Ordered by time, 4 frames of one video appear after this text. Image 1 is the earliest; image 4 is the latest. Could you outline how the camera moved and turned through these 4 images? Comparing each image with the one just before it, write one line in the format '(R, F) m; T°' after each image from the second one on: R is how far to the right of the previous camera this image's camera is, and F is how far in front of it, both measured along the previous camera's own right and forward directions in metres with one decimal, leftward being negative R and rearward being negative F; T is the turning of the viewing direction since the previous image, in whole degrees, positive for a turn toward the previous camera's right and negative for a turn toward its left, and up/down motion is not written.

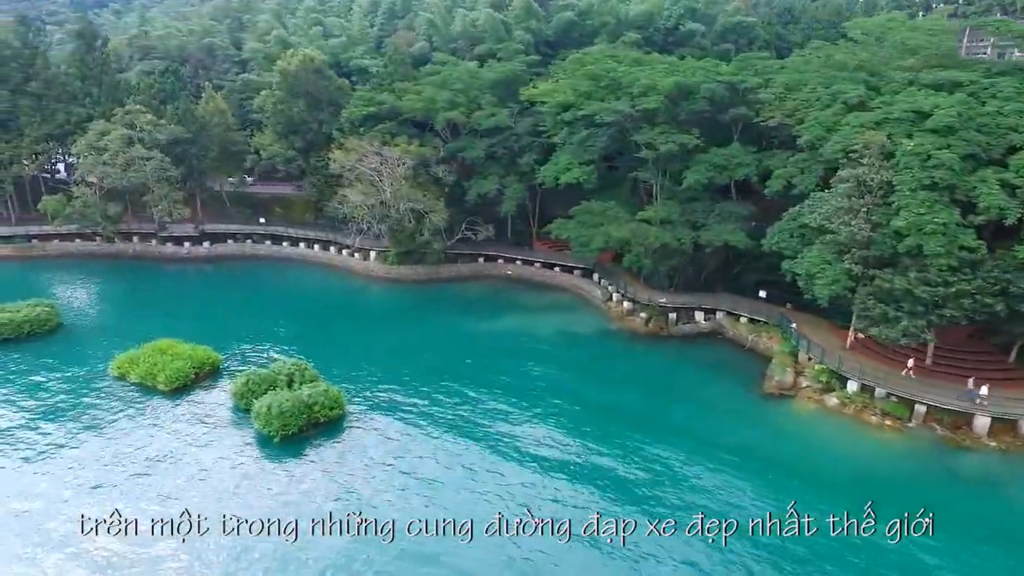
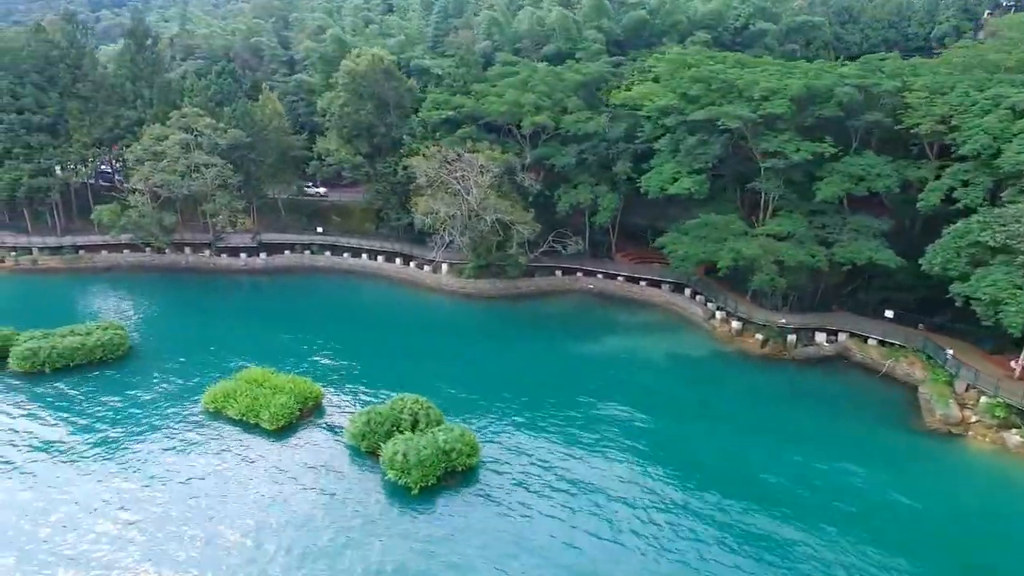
(-7.1, +3.6) m; 0°
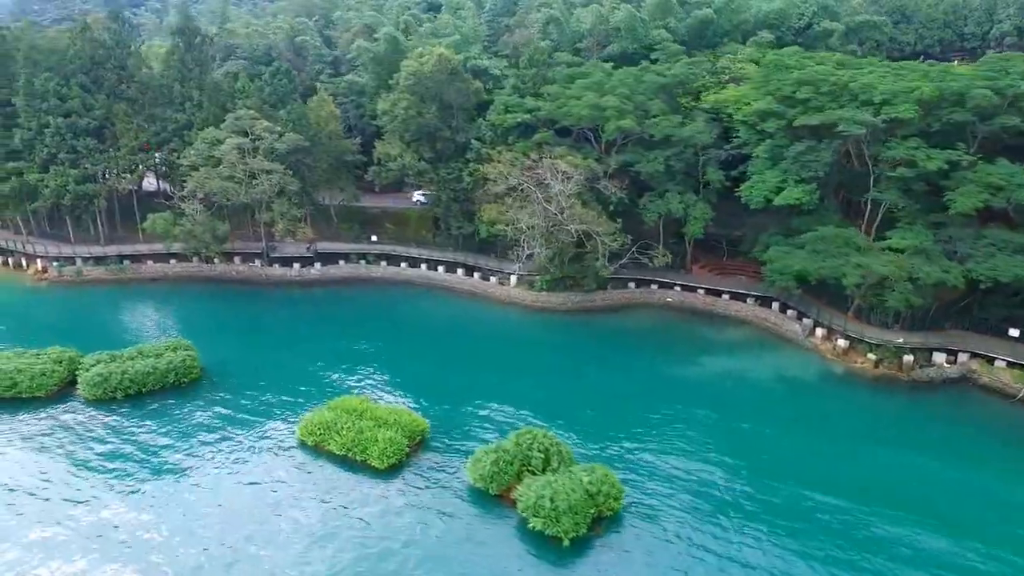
(-6.0, +3.0) m; 0°
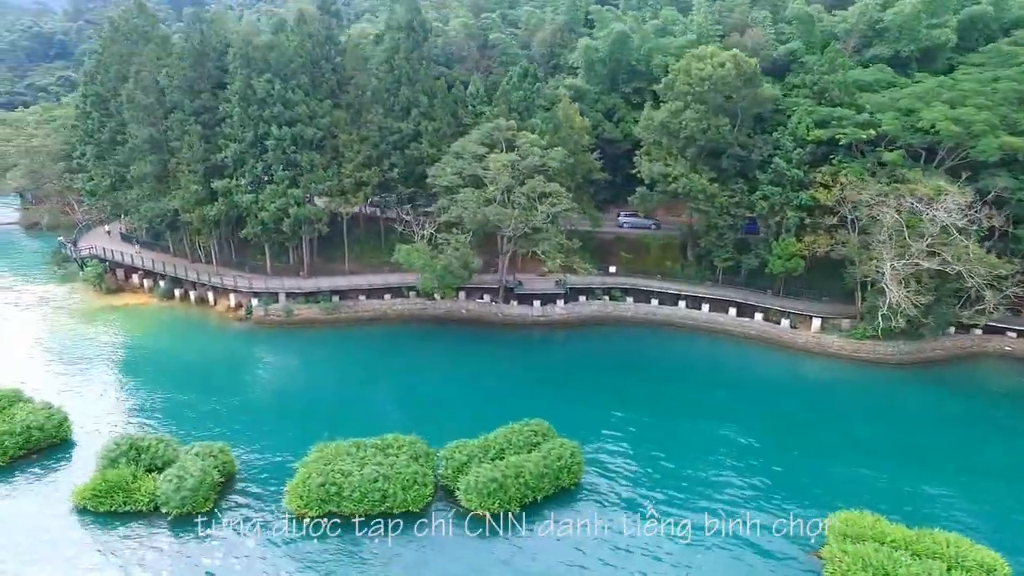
(-21.4, +9.0) m; 0°
